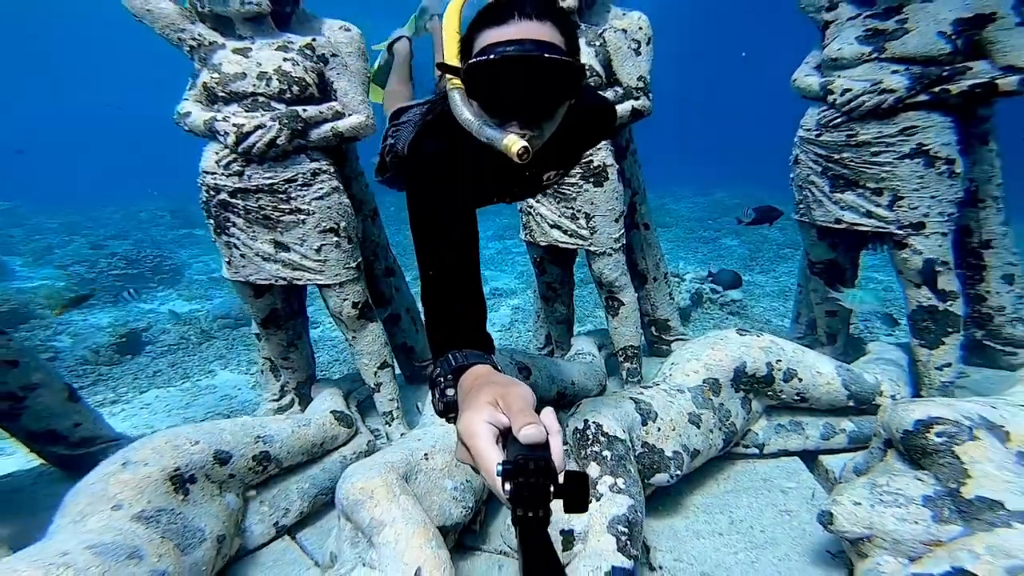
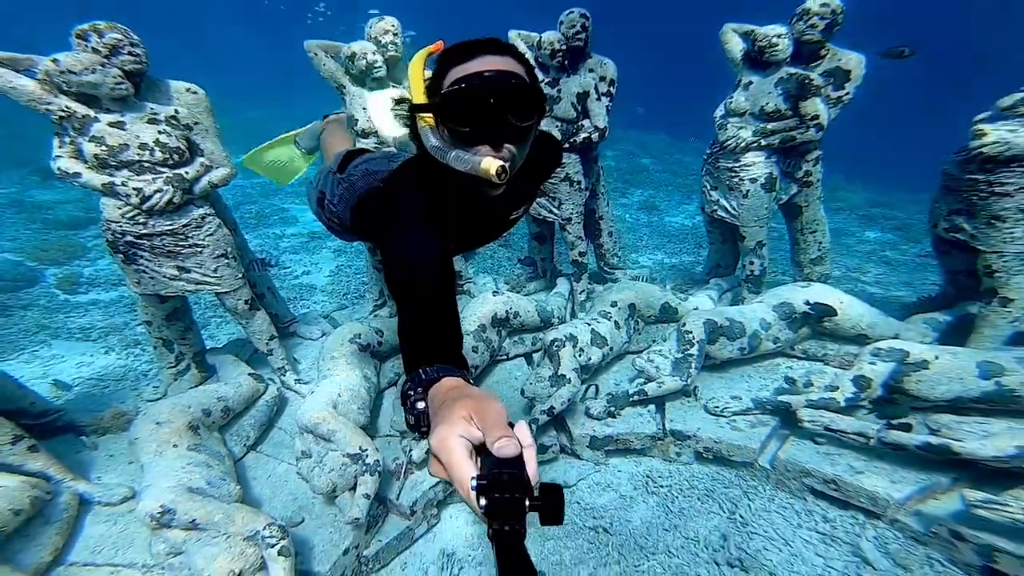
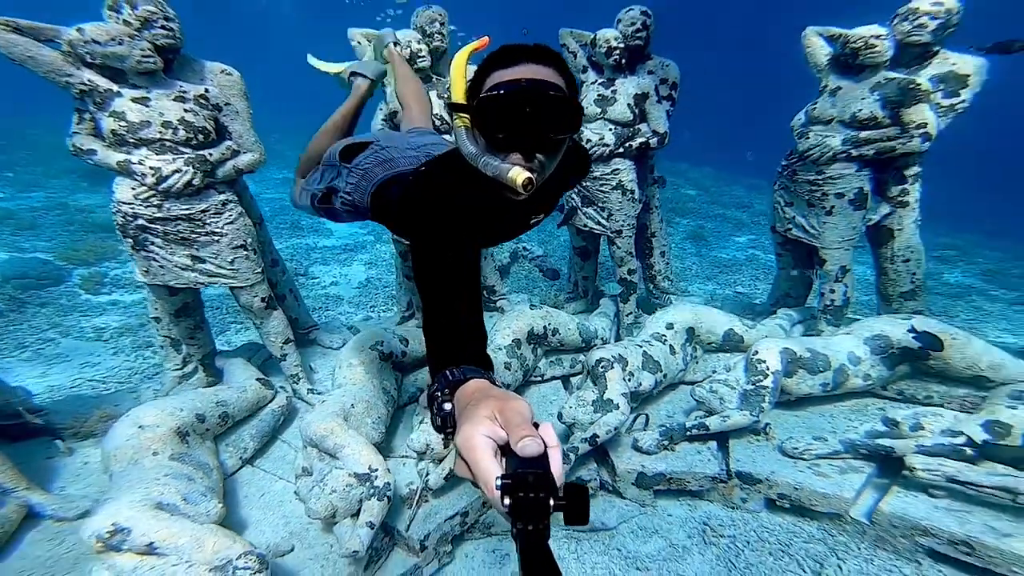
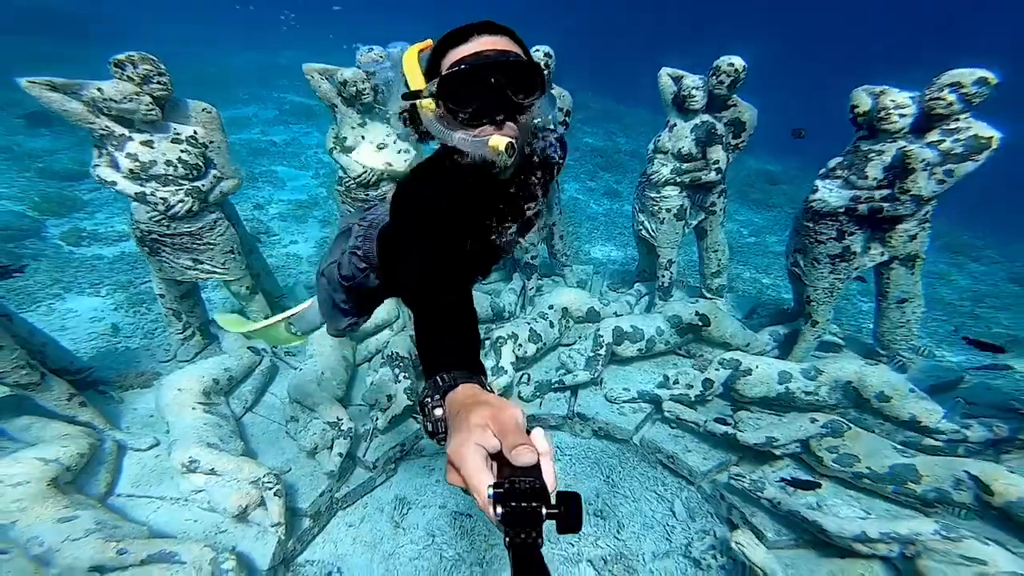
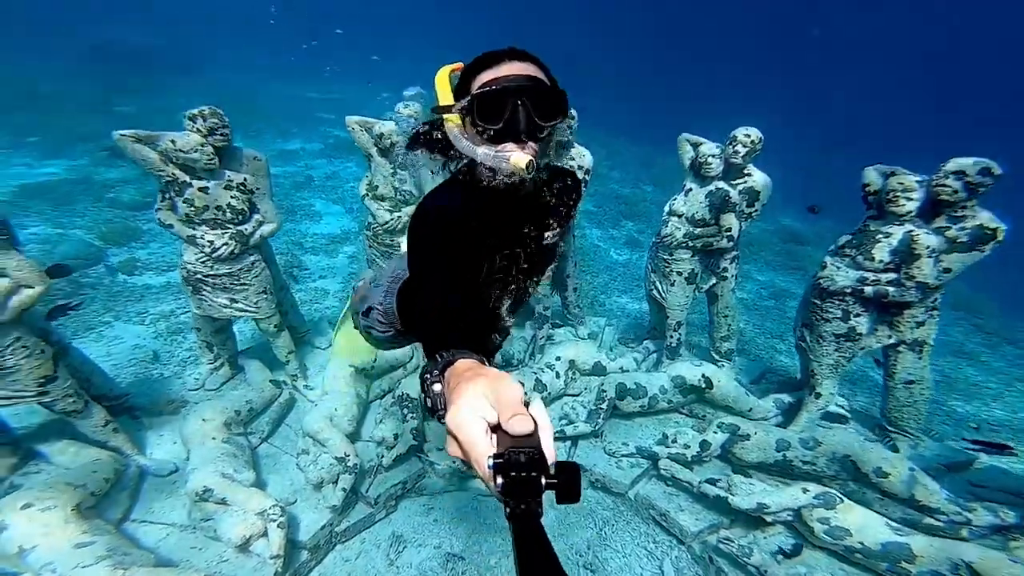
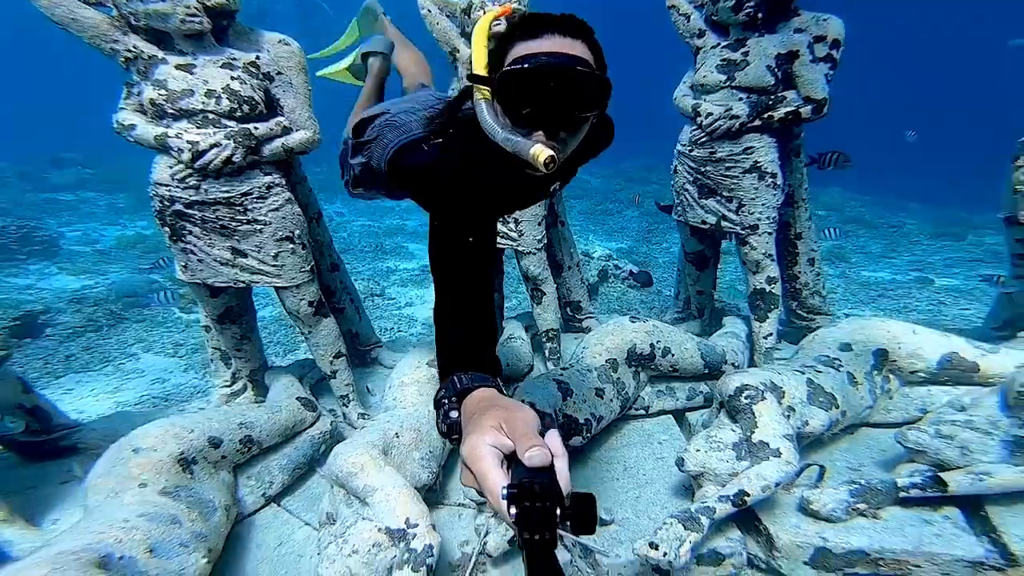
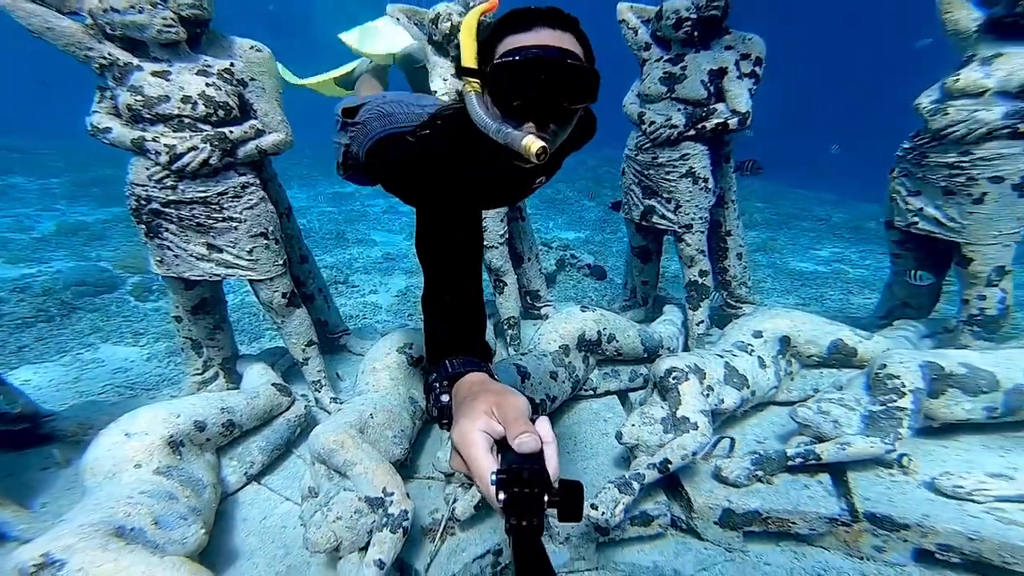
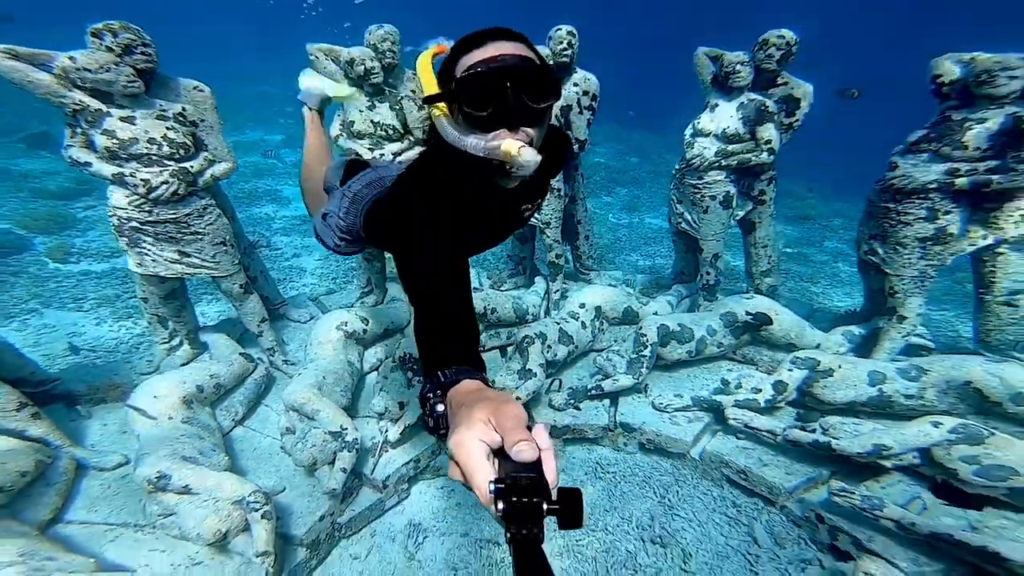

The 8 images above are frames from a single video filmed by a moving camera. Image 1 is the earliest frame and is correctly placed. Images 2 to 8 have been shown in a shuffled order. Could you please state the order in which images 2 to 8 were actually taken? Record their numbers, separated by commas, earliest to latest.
6, 7, 3, 2, 8, 4, 5
